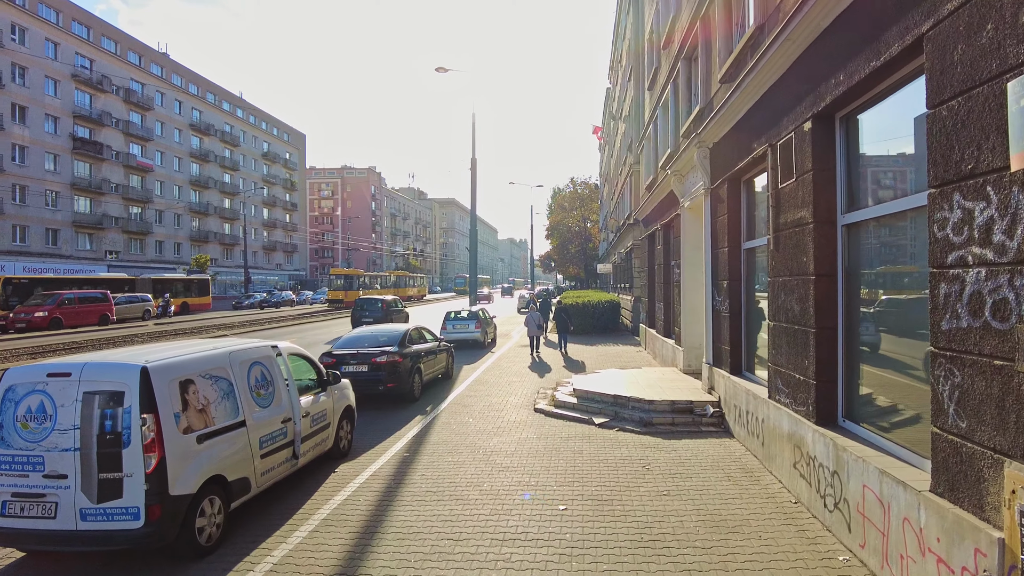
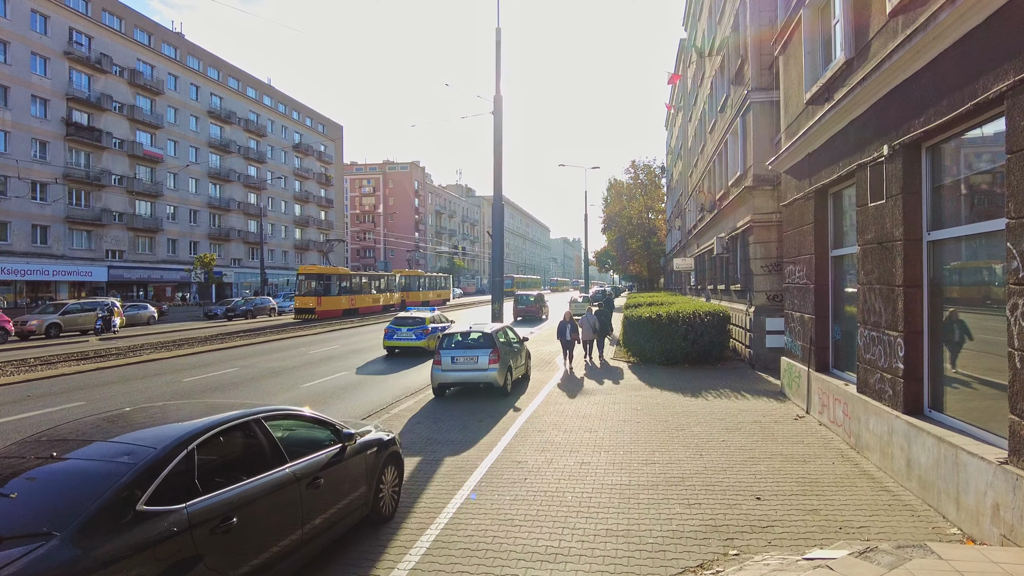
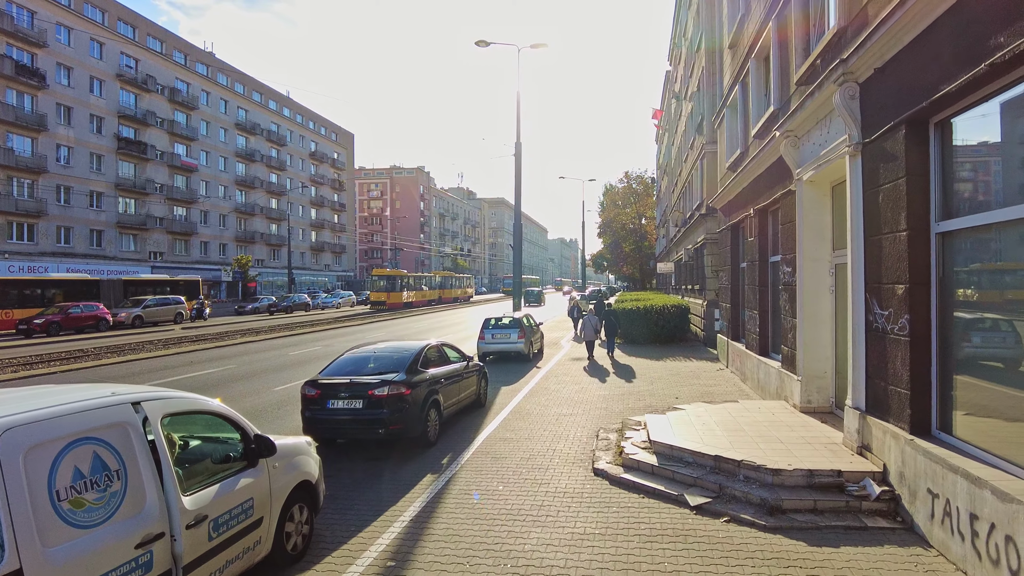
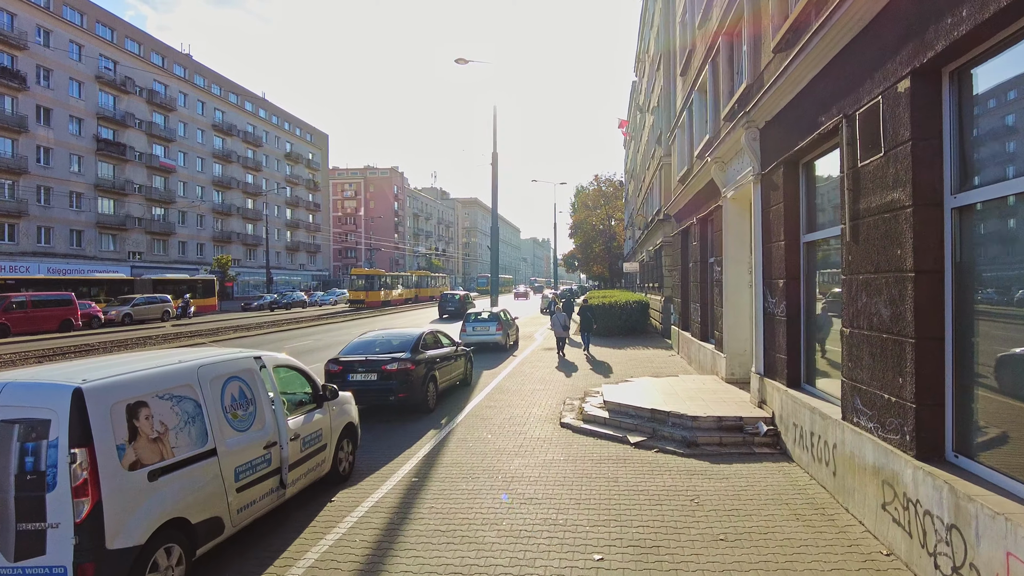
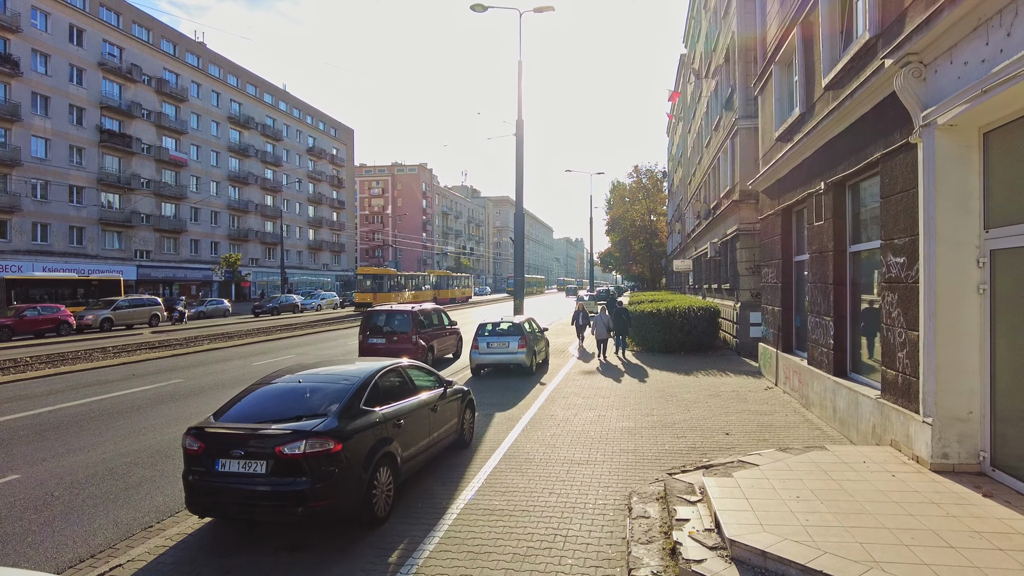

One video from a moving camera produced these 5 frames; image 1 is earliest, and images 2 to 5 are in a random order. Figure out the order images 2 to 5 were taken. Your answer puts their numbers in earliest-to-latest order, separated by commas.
4, 3, 5, 2
